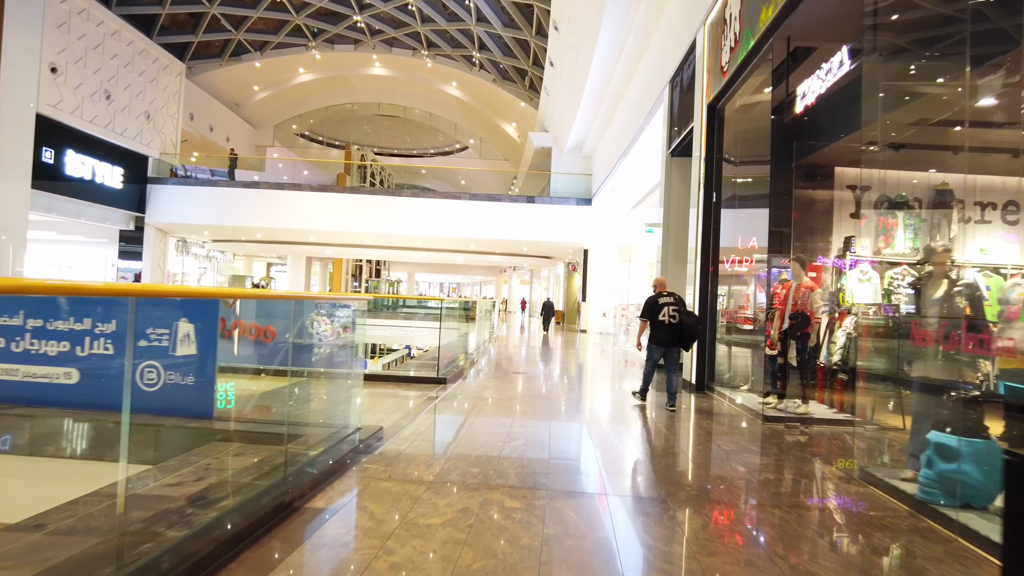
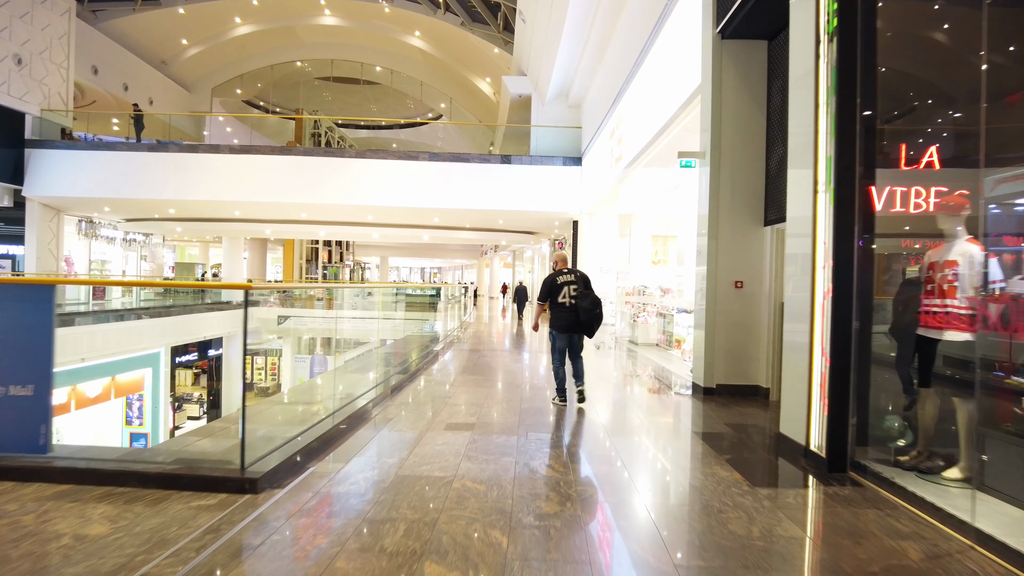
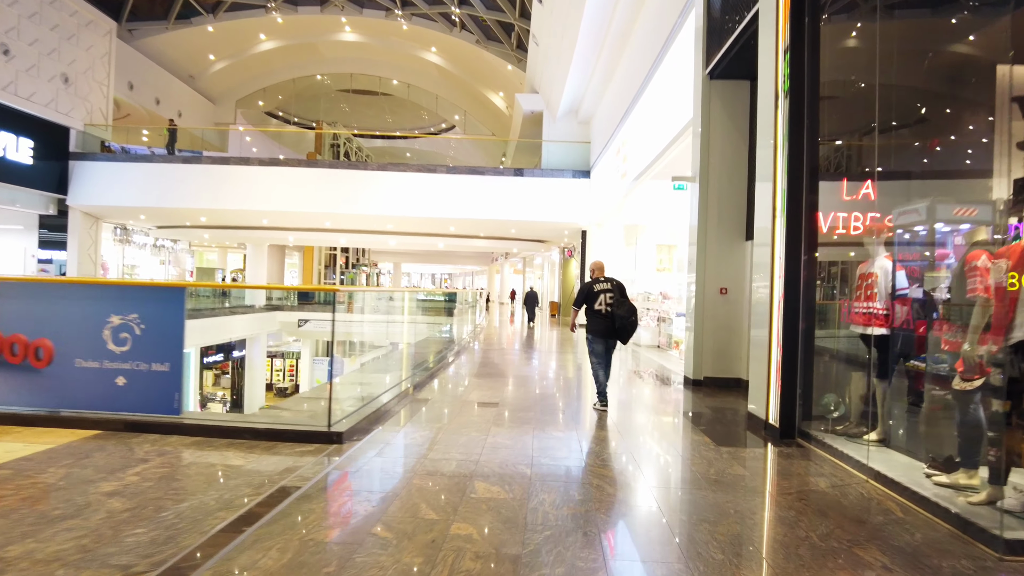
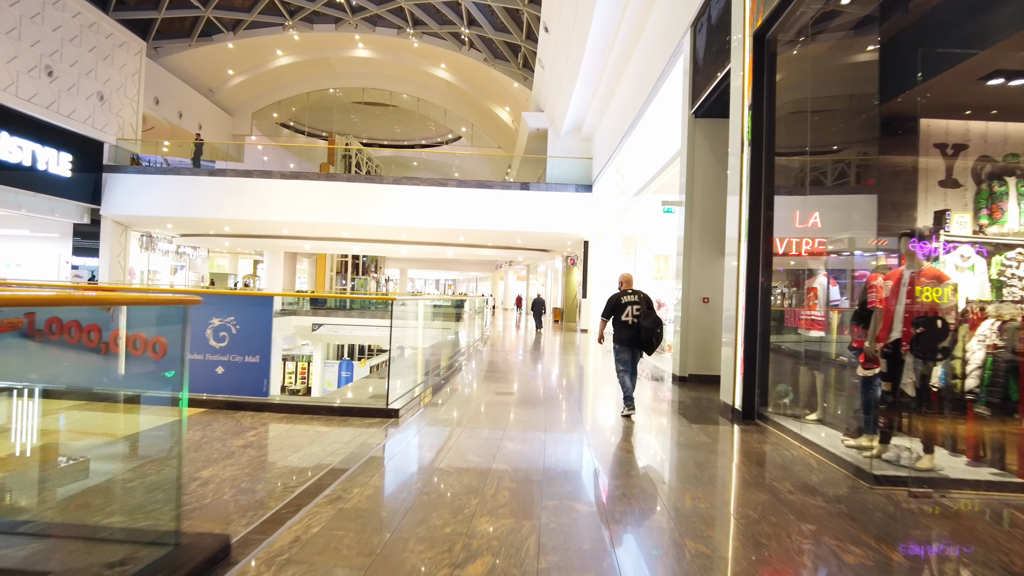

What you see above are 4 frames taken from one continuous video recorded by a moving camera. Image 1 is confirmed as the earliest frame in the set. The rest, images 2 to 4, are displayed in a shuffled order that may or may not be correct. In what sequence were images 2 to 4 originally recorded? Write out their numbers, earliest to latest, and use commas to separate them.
4, 3, 2
